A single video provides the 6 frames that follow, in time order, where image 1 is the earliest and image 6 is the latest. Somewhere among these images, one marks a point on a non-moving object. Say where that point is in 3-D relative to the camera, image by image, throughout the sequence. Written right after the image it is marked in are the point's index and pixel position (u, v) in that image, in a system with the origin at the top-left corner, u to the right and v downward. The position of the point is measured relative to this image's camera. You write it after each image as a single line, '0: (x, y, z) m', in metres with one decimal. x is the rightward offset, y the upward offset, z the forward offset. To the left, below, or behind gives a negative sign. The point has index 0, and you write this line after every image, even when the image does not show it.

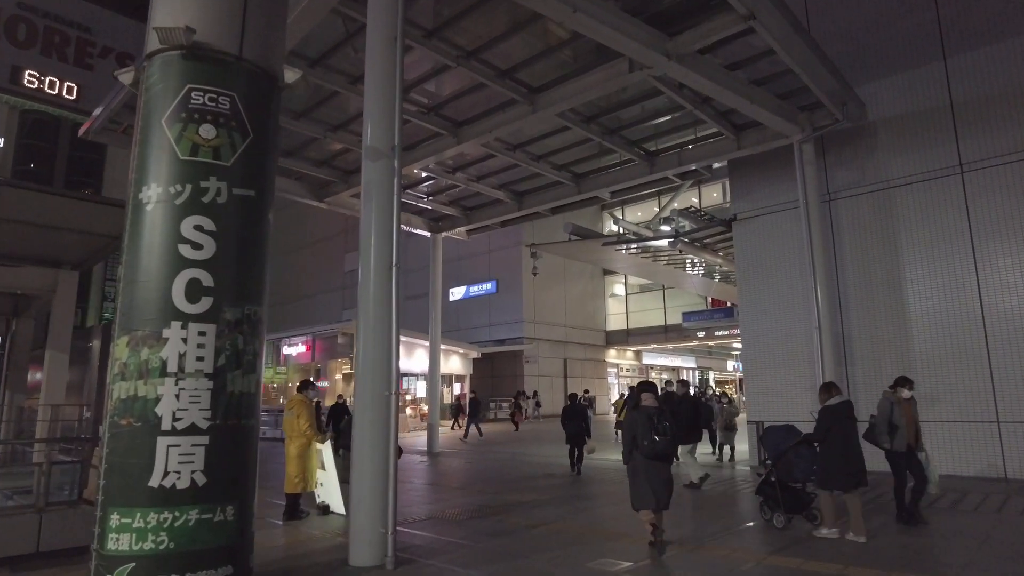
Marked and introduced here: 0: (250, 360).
0: (-1.7, -0.5, +4.0) m
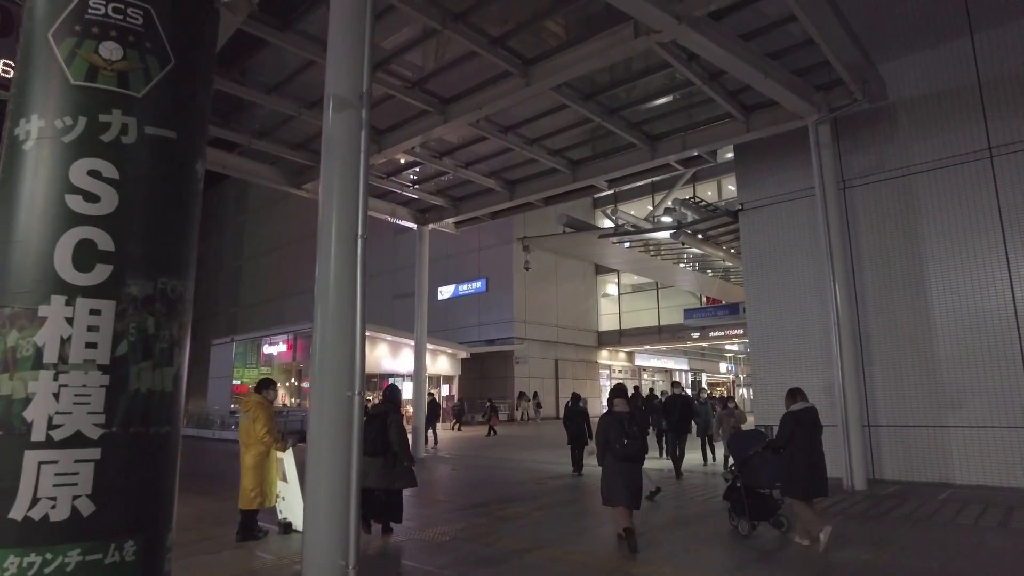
0: (-1.7, -0.3, +3.0) m
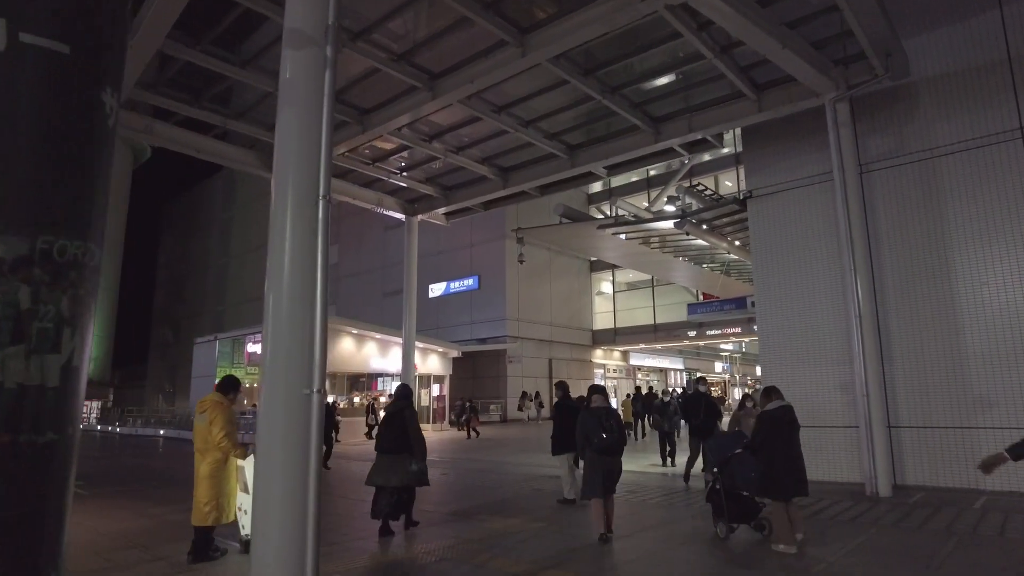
0: (-1.7, -0.1, +2.2) m
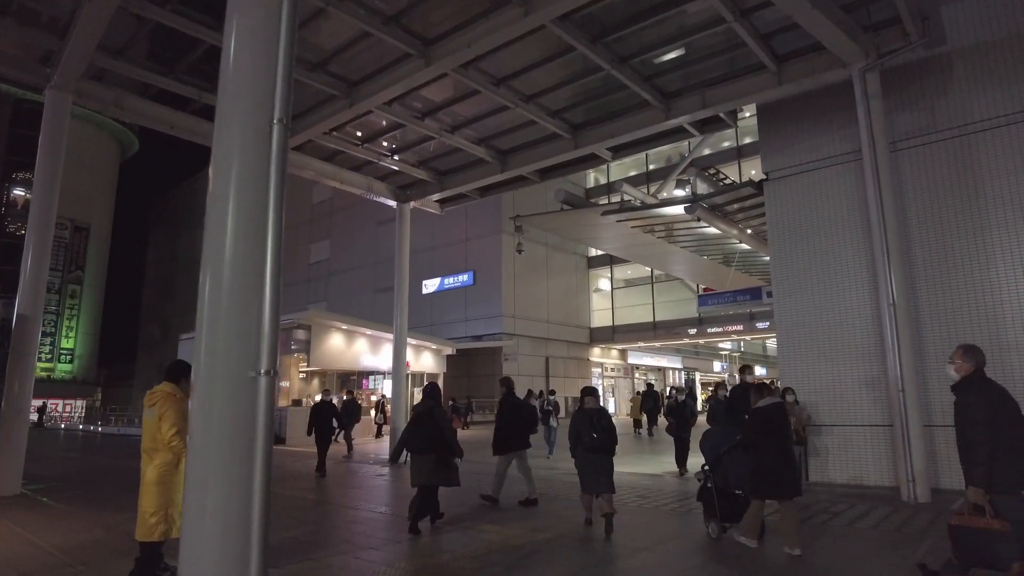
0: (-1.6, +0.1, +1.4) m
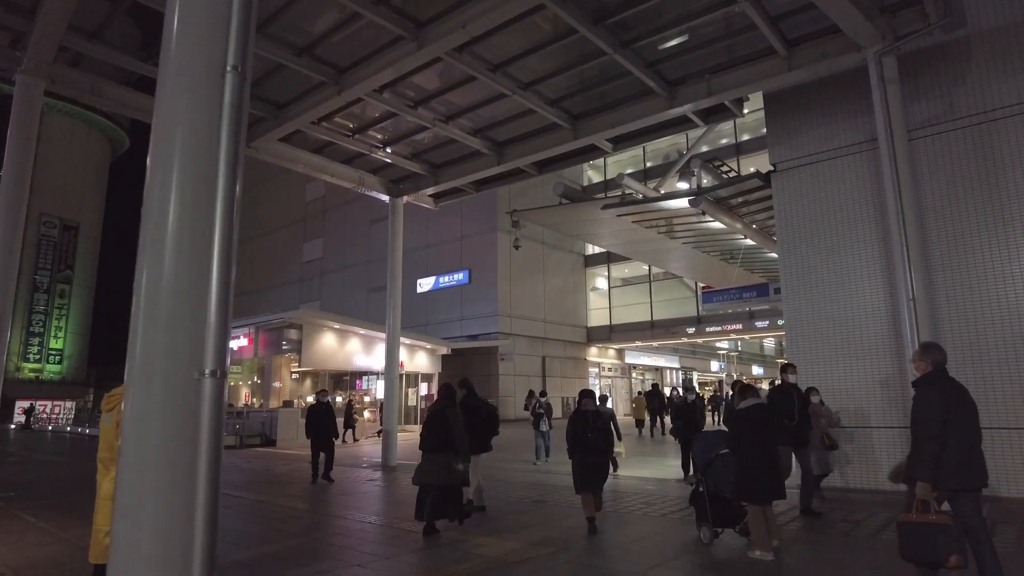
0: (-1.6, +0.1, +1.0) m
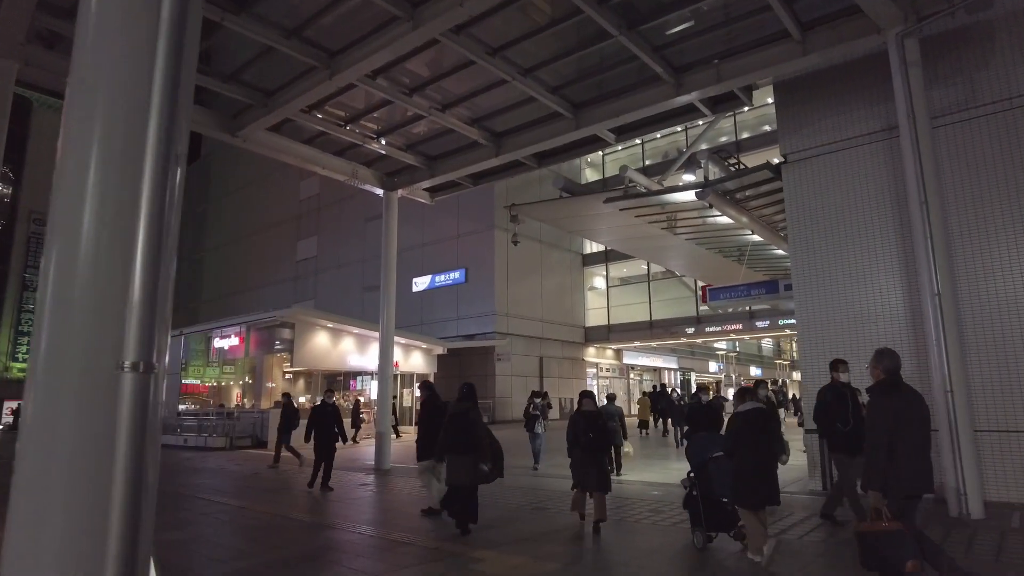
0: (-1.6, +0.2, +0.5) m
